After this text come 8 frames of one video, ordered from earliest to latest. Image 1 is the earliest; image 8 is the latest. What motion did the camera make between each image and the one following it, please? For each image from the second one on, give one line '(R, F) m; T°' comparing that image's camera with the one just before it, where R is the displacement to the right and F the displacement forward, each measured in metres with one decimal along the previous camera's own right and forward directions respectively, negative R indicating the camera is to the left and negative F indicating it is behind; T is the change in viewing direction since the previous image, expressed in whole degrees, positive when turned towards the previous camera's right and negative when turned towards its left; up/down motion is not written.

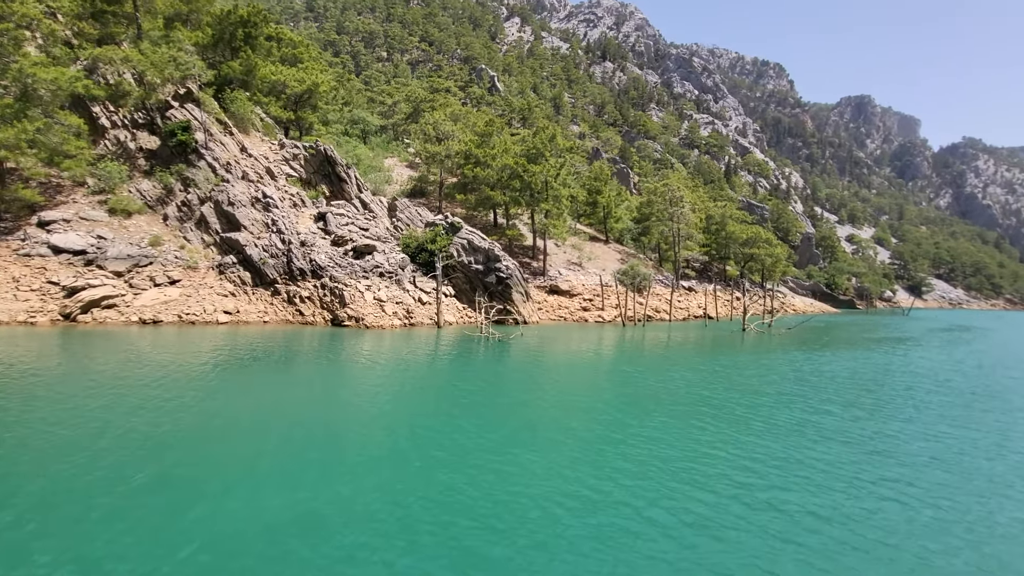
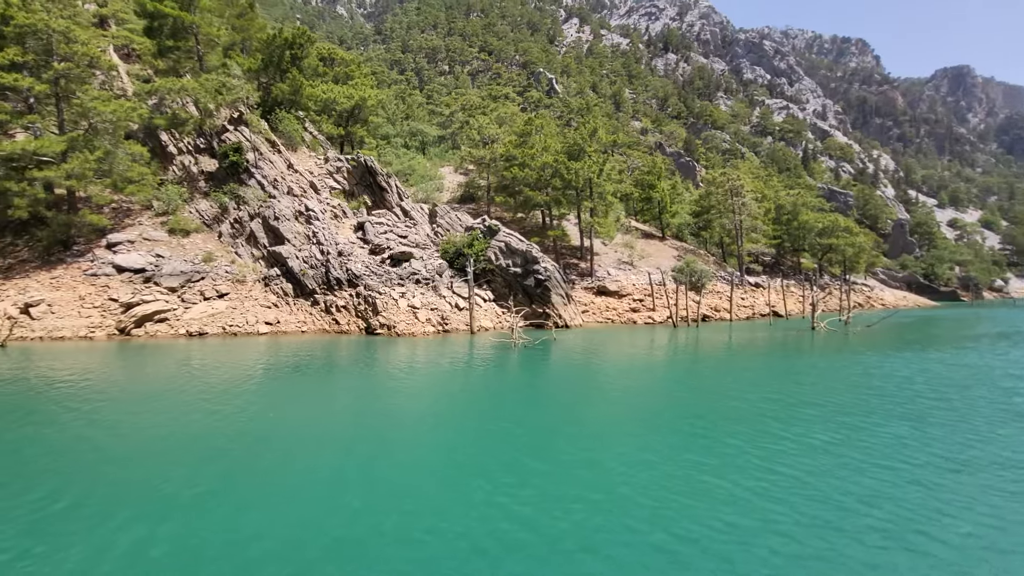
(+2.5, +1.7) m; -8°
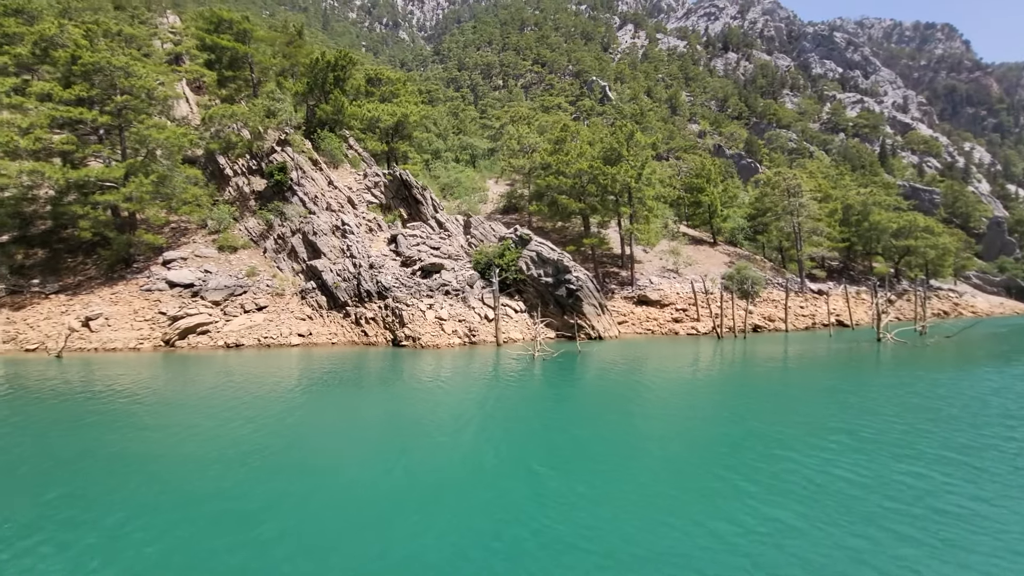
(+2.4, +1.1) m; -7°
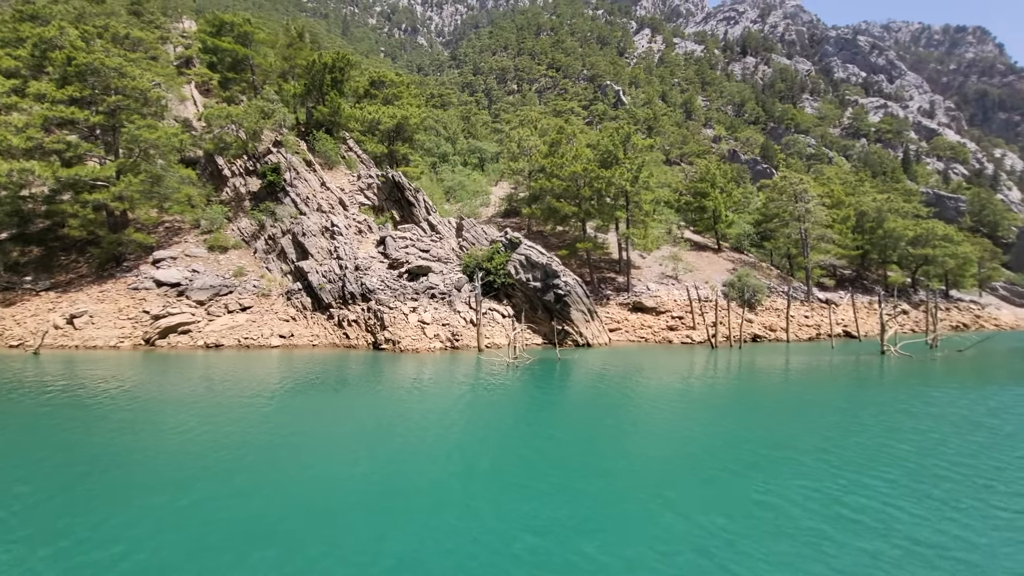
(+2.4, +0.9) m; -2°
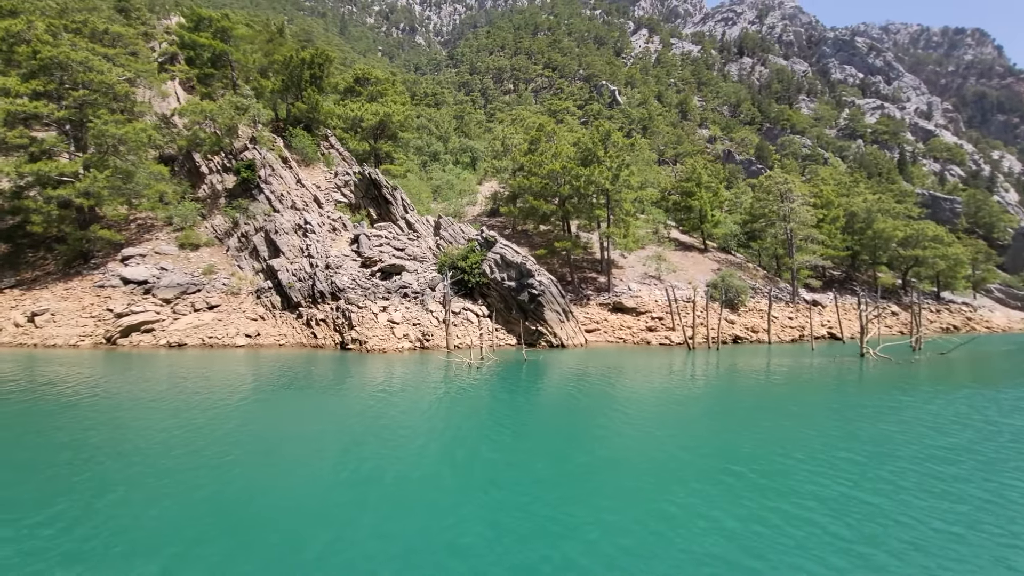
(+2.0, +0.8) m; 0°
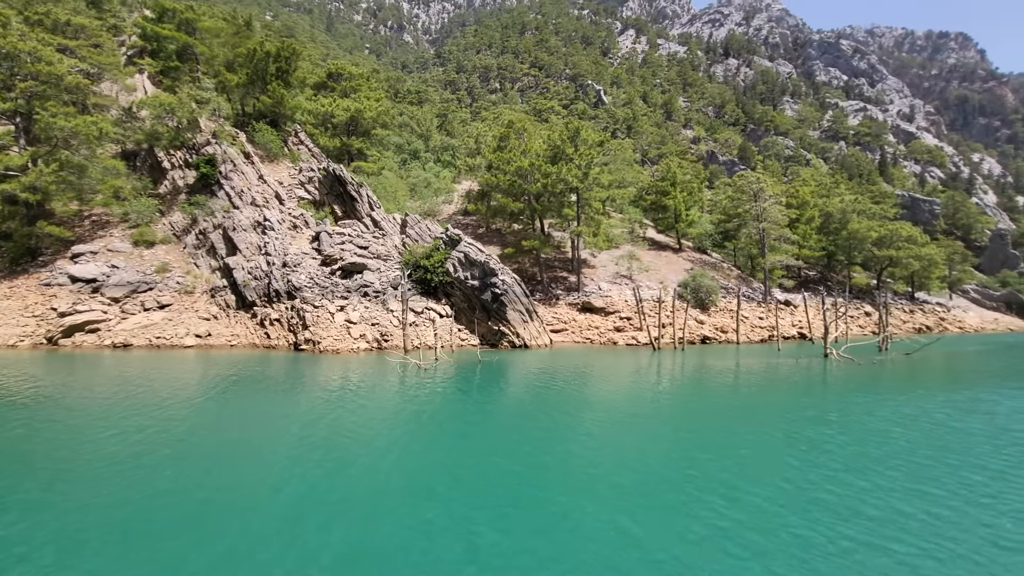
(+2.1, +0.8) m; +1°
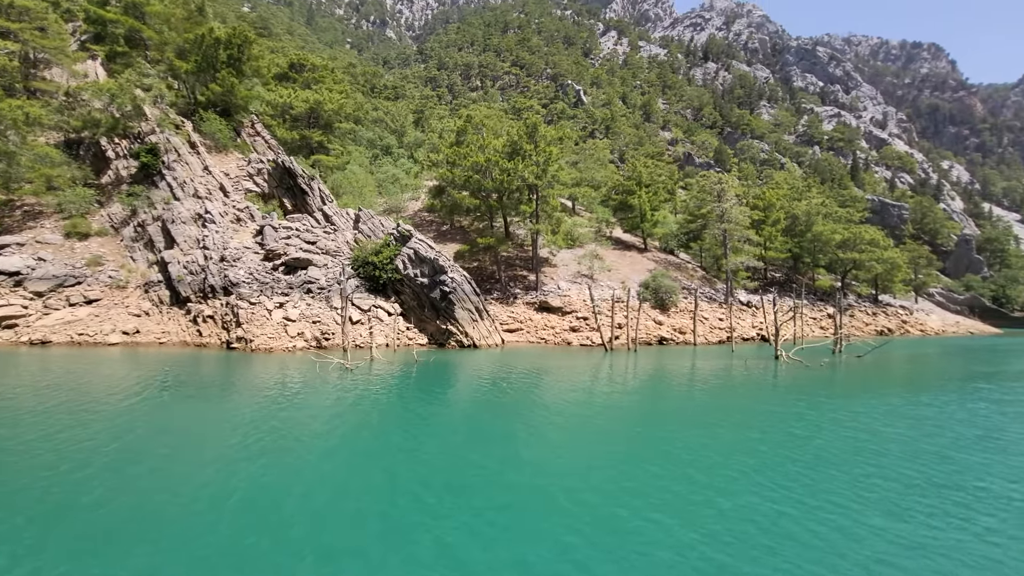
(+2.5, +1.0) m; +2°
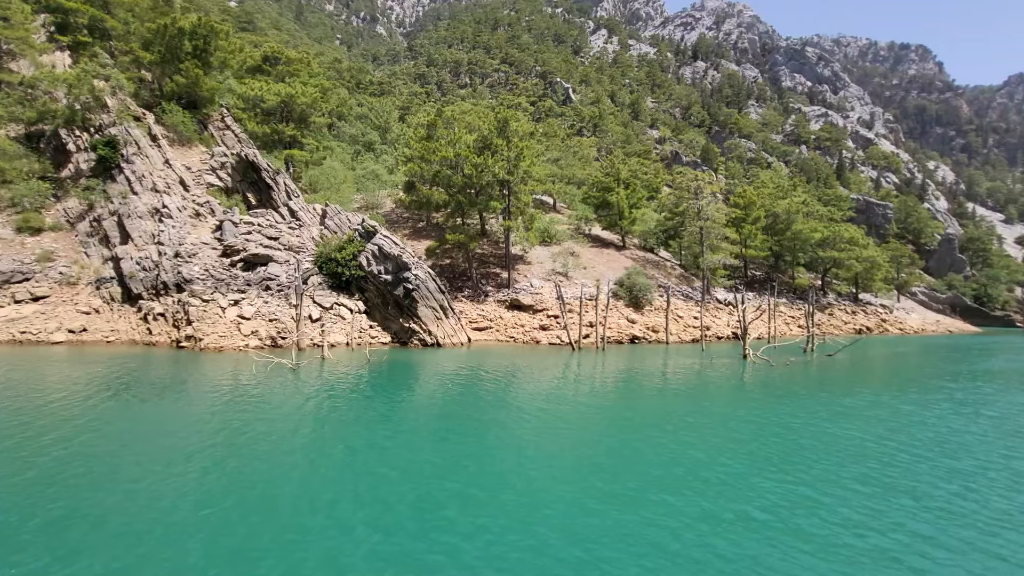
(+2.0, +0.8) m; +1°
